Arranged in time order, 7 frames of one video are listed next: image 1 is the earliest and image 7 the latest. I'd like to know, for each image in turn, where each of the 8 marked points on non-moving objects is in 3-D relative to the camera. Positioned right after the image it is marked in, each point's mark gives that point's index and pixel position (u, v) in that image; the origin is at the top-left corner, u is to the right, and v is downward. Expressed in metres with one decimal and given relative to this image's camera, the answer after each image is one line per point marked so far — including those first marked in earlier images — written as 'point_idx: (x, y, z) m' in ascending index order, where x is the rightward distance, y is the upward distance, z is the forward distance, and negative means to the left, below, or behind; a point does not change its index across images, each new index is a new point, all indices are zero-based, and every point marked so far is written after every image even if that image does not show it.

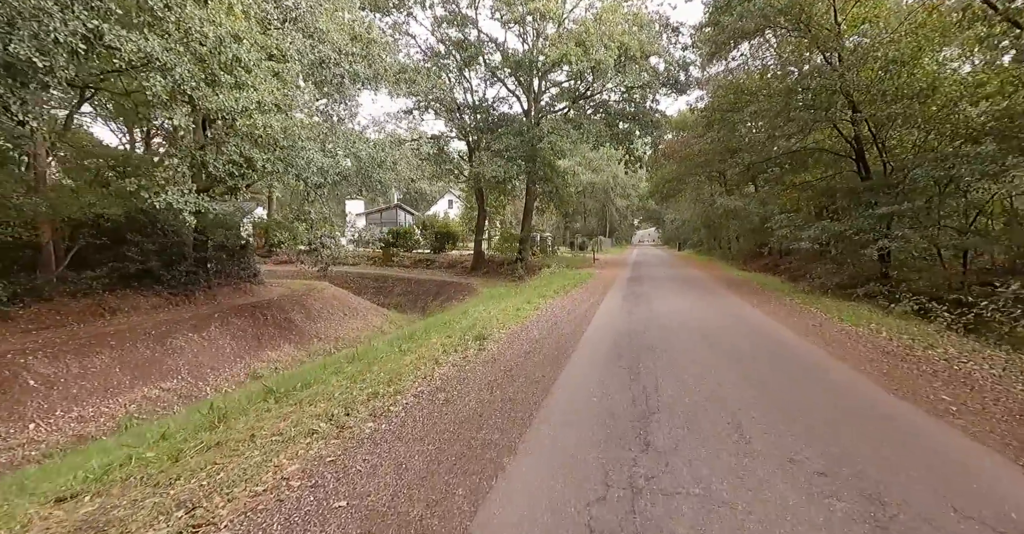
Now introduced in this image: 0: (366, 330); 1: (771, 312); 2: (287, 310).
0: (-4.6, -2.0, +16.1) m
1: (+4.8, -0.8, +9.7) m
2: (-6.4, -1.3, +14.6) m
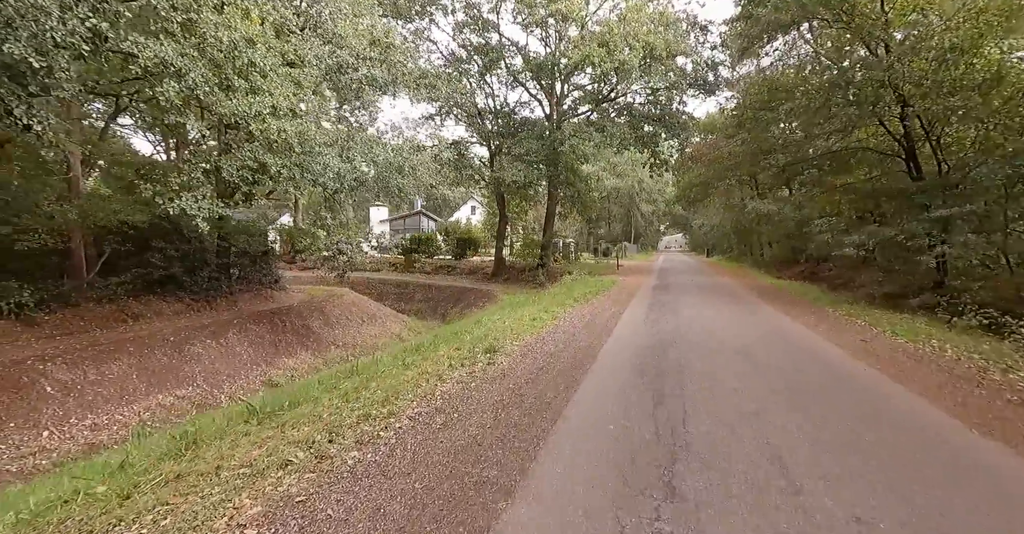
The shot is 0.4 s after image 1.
0: (-4.0, -2.2, +15.9) m
1: (+5.1, -0.9, +9.1) m
2: (-5.8, -1.4, +14.4) m
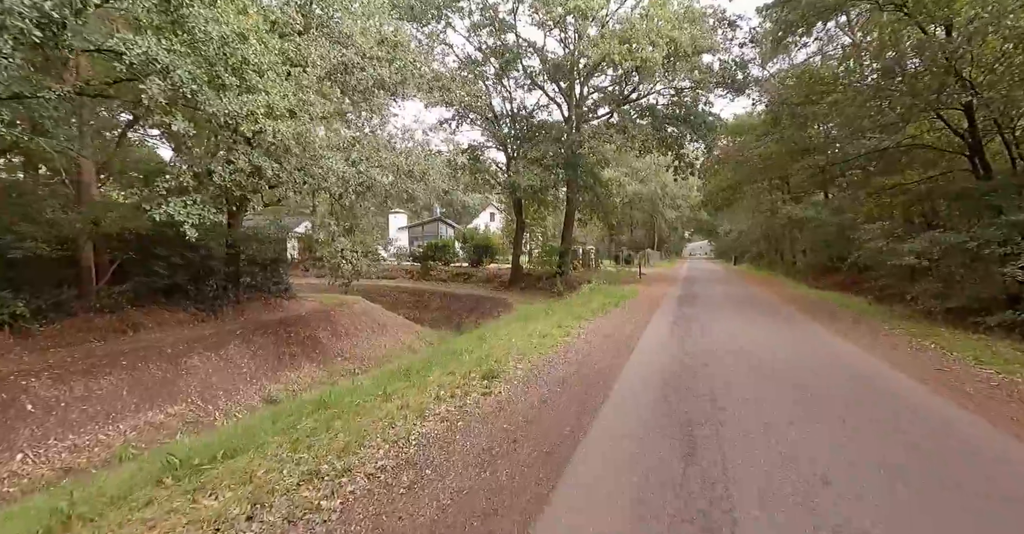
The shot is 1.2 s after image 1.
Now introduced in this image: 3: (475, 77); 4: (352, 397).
0: (-3.5, -2.5, +15.3) m
1: (+5.3, -1.1, +8.1) m
2: (-5.4, -1.7, +13.9) m
3: (-1.4, +7.3, +19.9) m
4: (-1.8, -1.5, +5.7) m
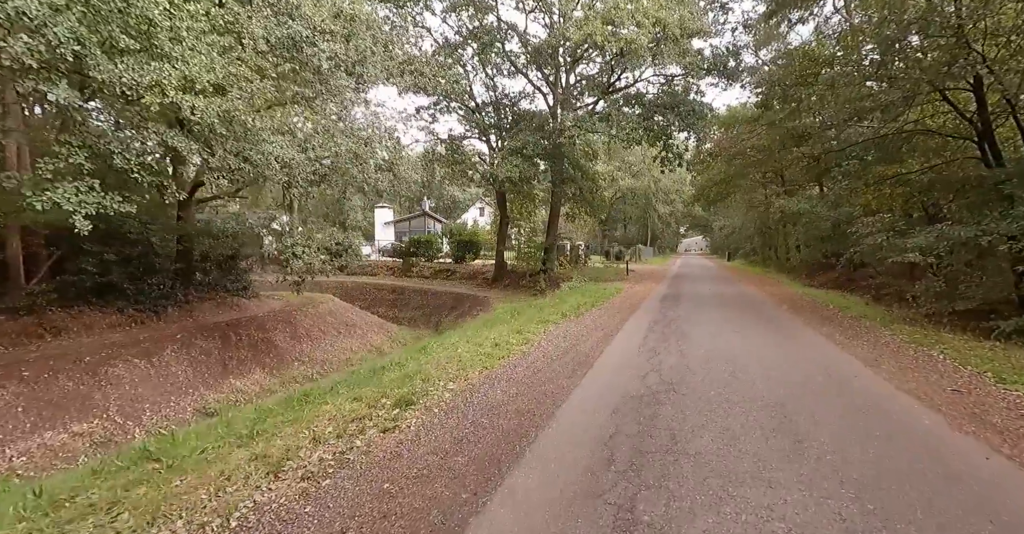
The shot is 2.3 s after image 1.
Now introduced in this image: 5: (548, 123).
0: (-4.2, -2.4, +14.3) m
1: (+4.6, -1.1, +7.2) m
2: (-6.1, -1.6, +12.9) m
3: (-2.2, +7.5, +18.8) m
4: (-2.4, -1.5, +4.7) m
5: (+1.2, +5.3, +18.9) m
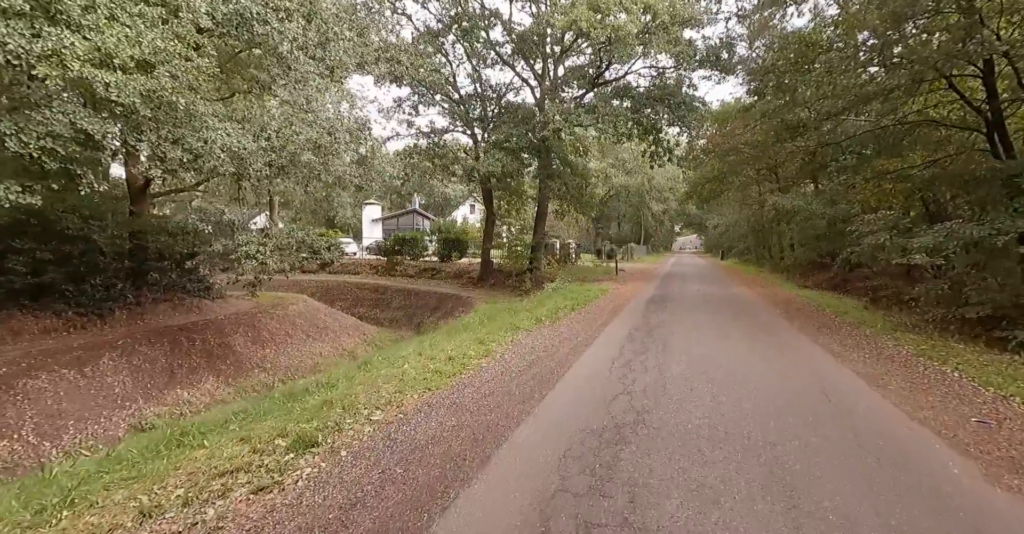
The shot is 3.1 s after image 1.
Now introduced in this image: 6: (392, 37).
0: (-4.8, -2.4, +13.4) m
1: (+4.1, -1.1, +6.4) m
2: (-6.6, -1.6, +12.1) m
3: (-2.7, +7.5, +17.9) m
4: (-2.9, -1.5, +3.8) m
5: (+0.6, +5.3, +18.0) m
6: (-3.7, +7.0, +15.8) m
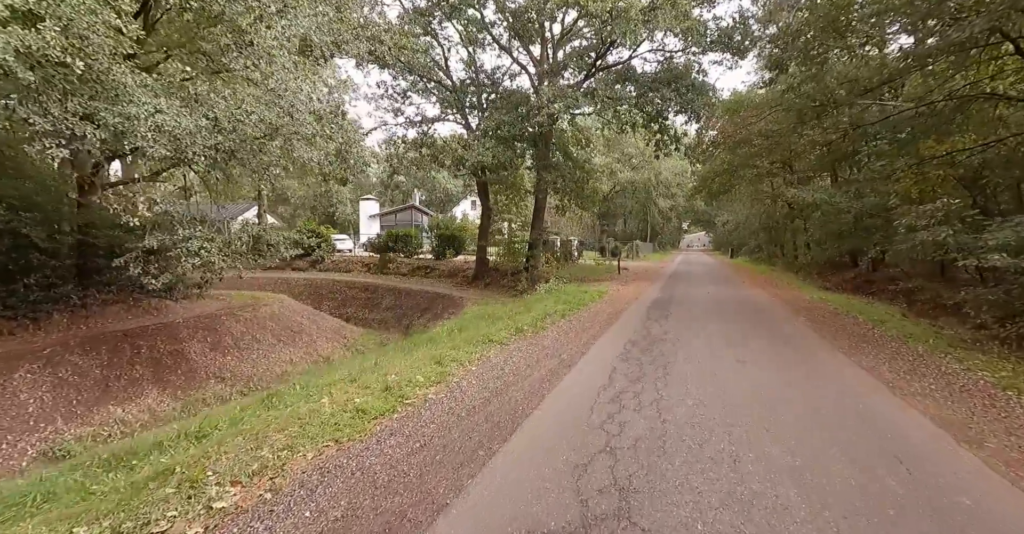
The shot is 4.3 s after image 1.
0: (-5.0, -2.3, +12.2) m
1: (+3.8, -1.2, +5.1) m
2: (-6.9, -1.5, +10.8) m
3: (-2.9, +7.5, +16.6) m
4: (-3.3, -1.5, +2.6) m
5: (+0.5, +5.3, +16.7) m
6: (-3.9, +7.1, +14.5) m
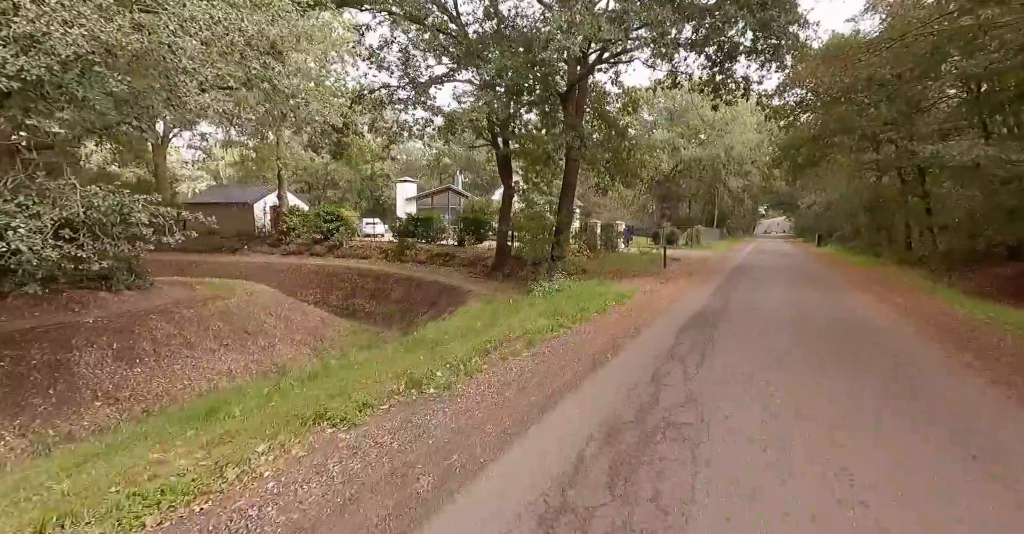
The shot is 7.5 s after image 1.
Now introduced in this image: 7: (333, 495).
0: (-5.2, -2.1, +9.6) m
1: (+2.6, -1.3, +1.4) m
2: (-7.2, -1.3, +8.5) m
3: (-2.4, +7.8, +13.4) m
4: (-4.6, -1.6, -0.2) m
5: (+0.9, +5.6, +13.1) m
6: (-3.7, +7.3, +11.4) m
7: (-0.7, -1.1, +2.7) m
